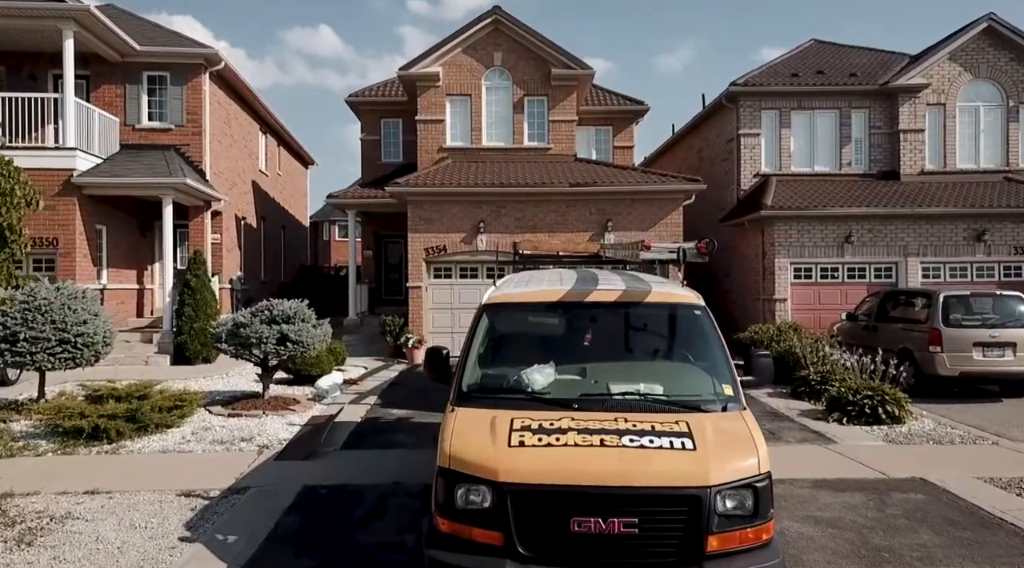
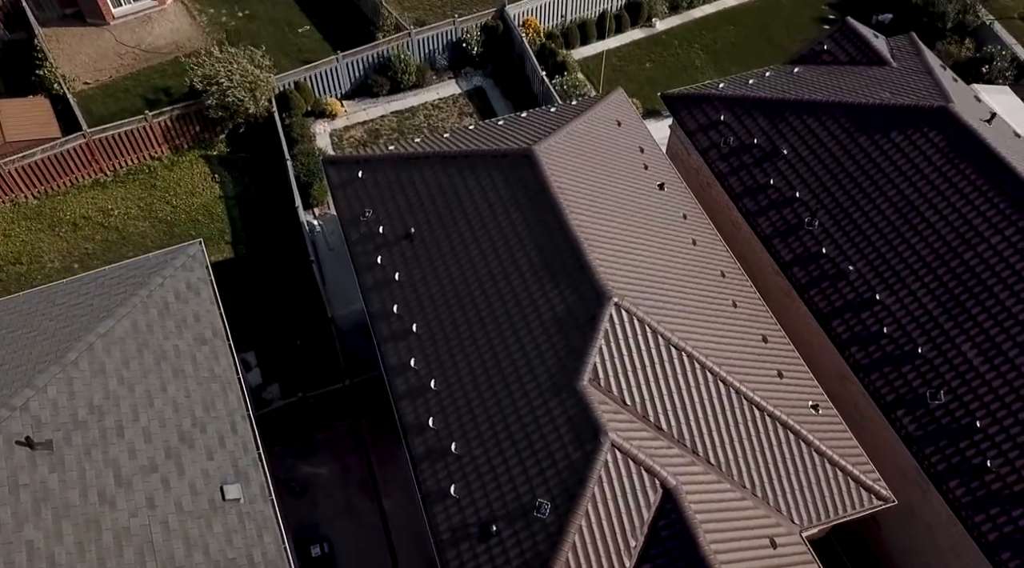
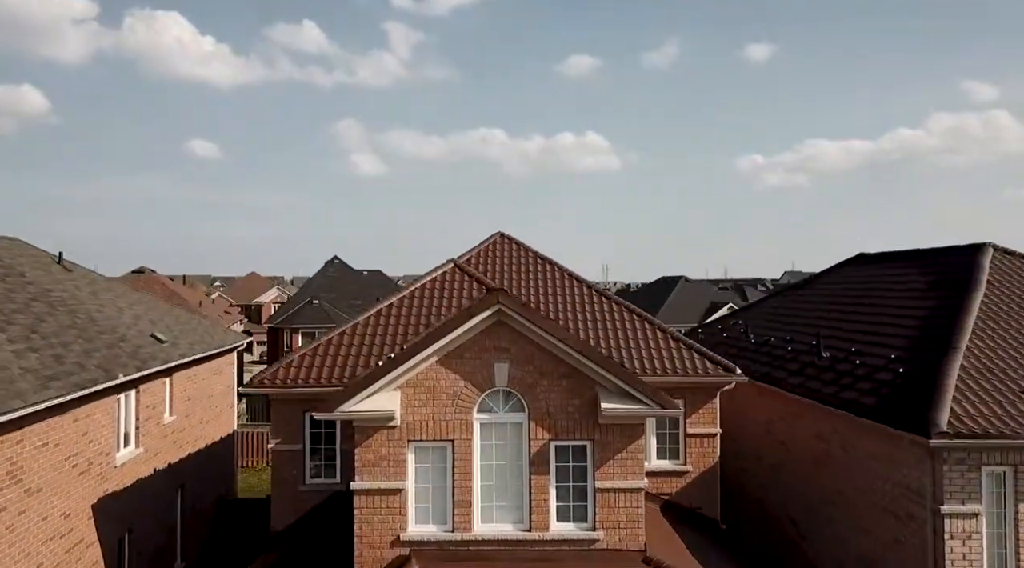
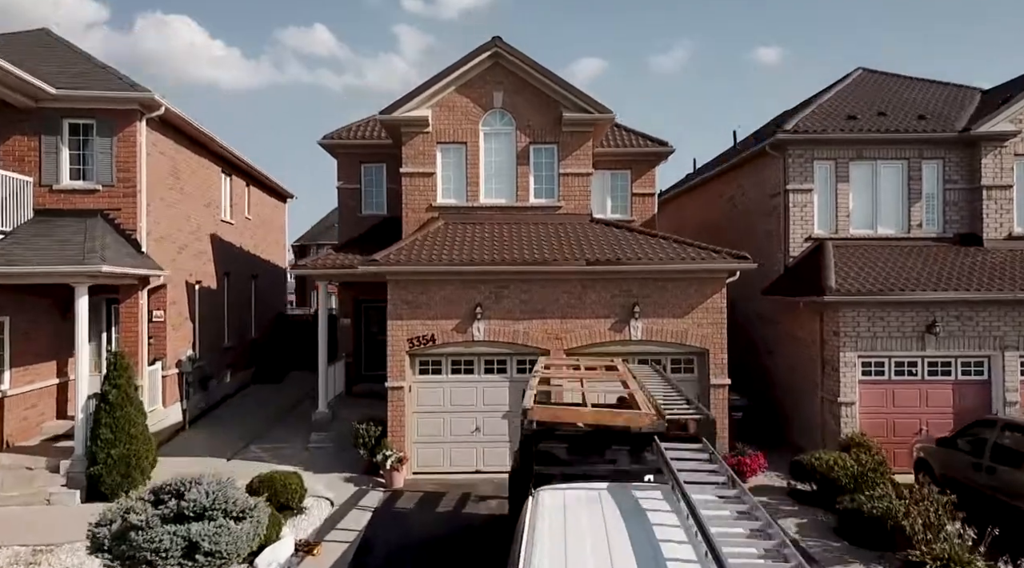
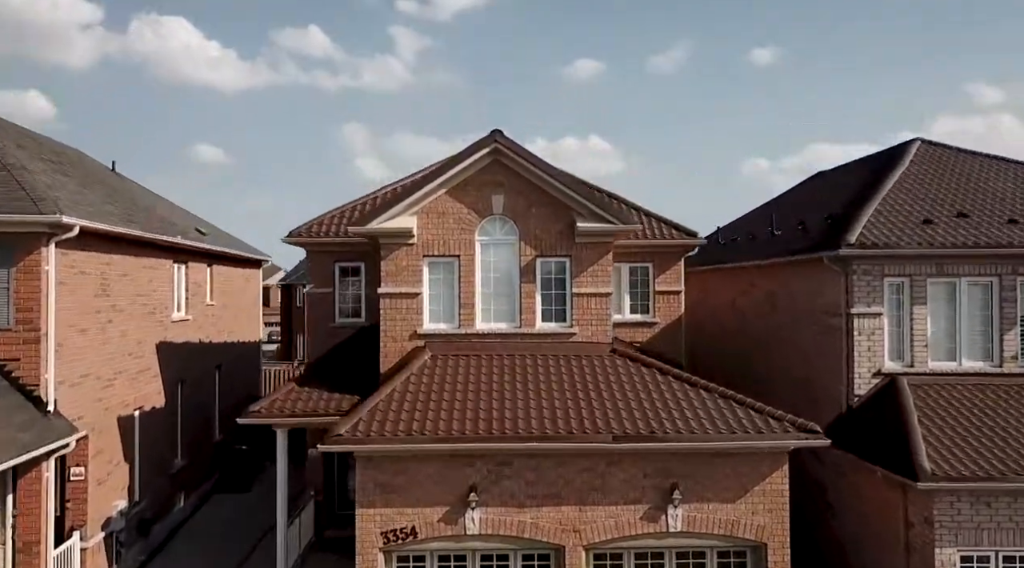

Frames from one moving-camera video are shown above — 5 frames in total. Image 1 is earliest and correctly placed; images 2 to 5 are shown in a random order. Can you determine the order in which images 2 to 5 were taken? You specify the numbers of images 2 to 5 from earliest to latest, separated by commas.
4, 5, 3, 2
